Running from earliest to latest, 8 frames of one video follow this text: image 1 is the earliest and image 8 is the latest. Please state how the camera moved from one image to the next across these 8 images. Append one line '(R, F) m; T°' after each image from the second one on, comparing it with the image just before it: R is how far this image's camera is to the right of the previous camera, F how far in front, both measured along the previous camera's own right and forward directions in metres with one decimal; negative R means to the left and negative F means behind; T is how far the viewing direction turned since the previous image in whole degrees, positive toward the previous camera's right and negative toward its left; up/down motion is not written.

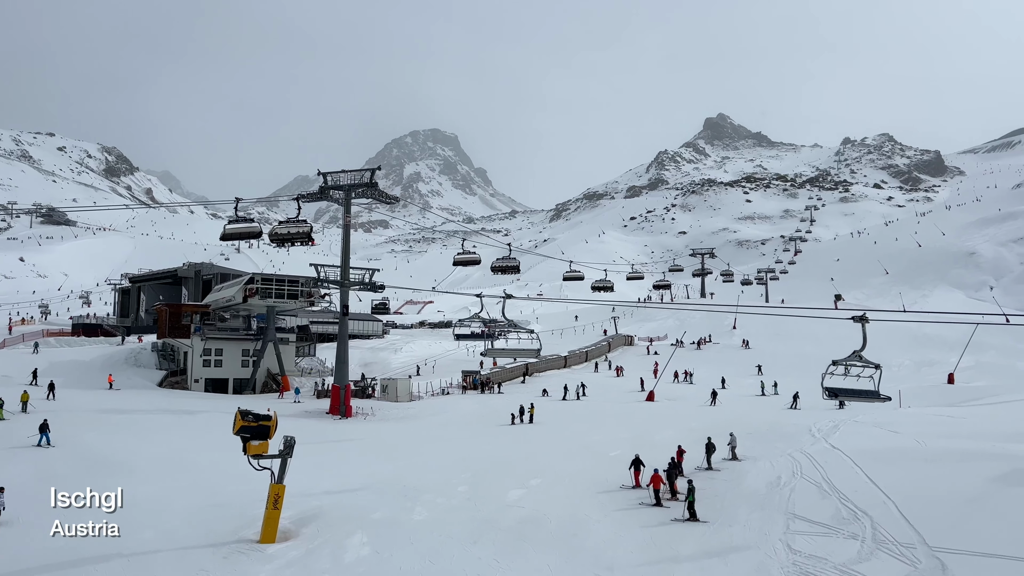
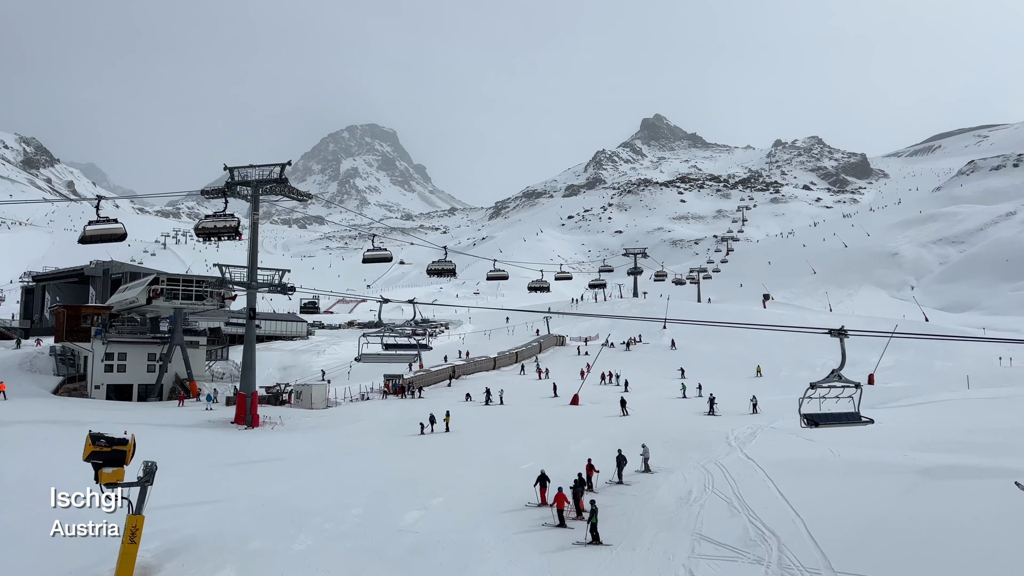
(+0.6, +0.8) m; +4°
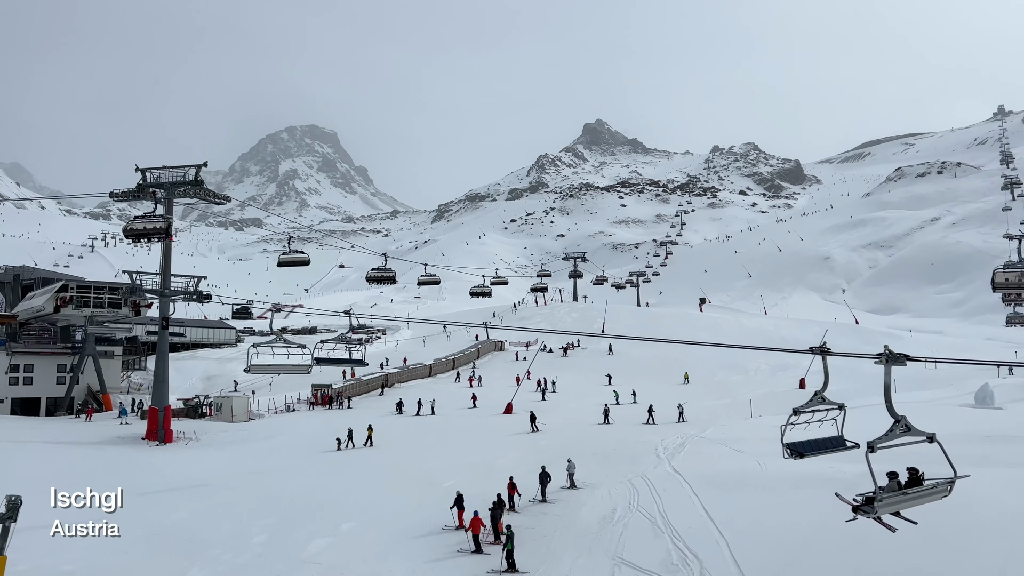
(+0.4, +0.6) m; +4°
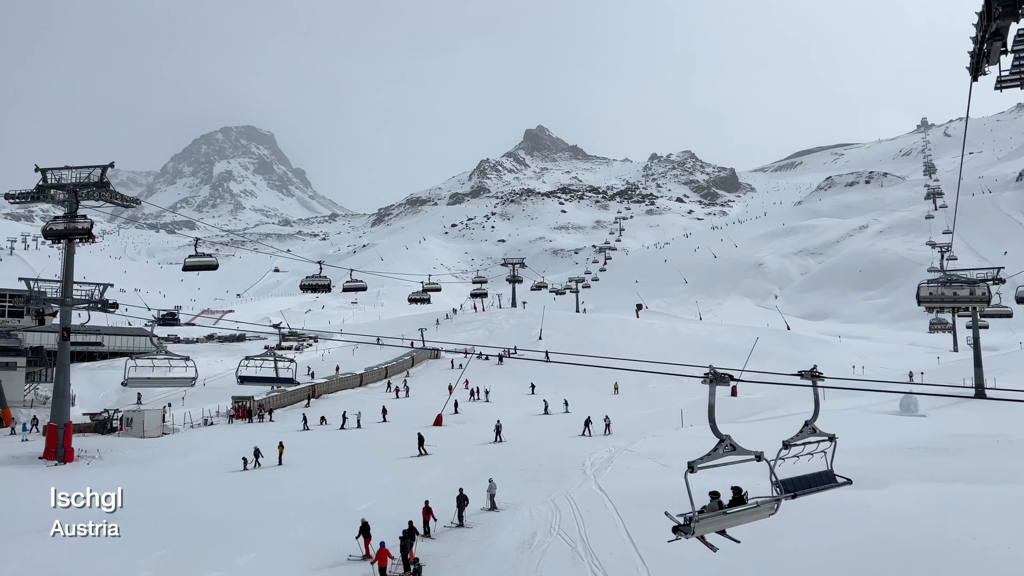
(+0.4, +0.6) m; +4°
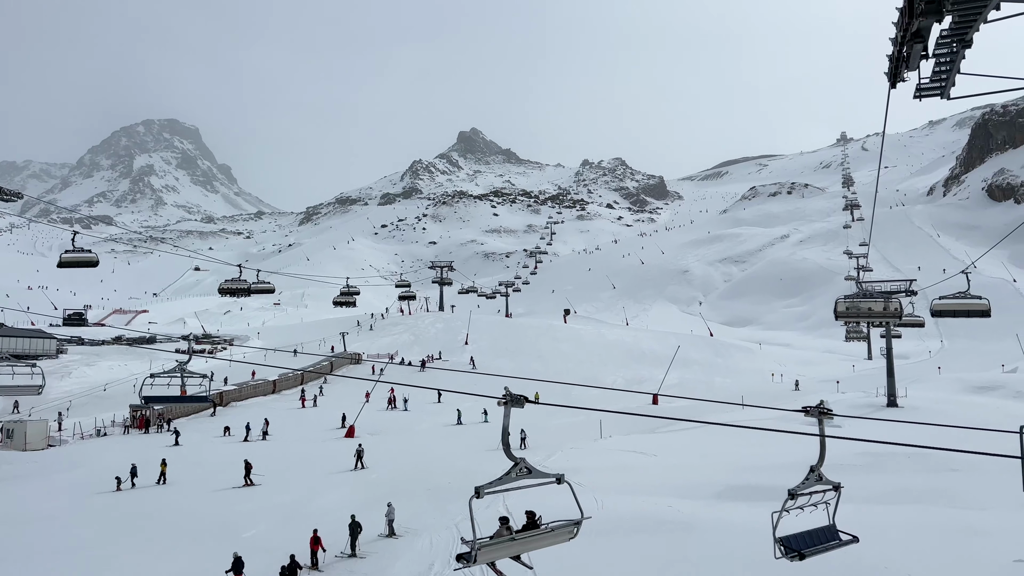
(+0.4, +0.8) m; +5°
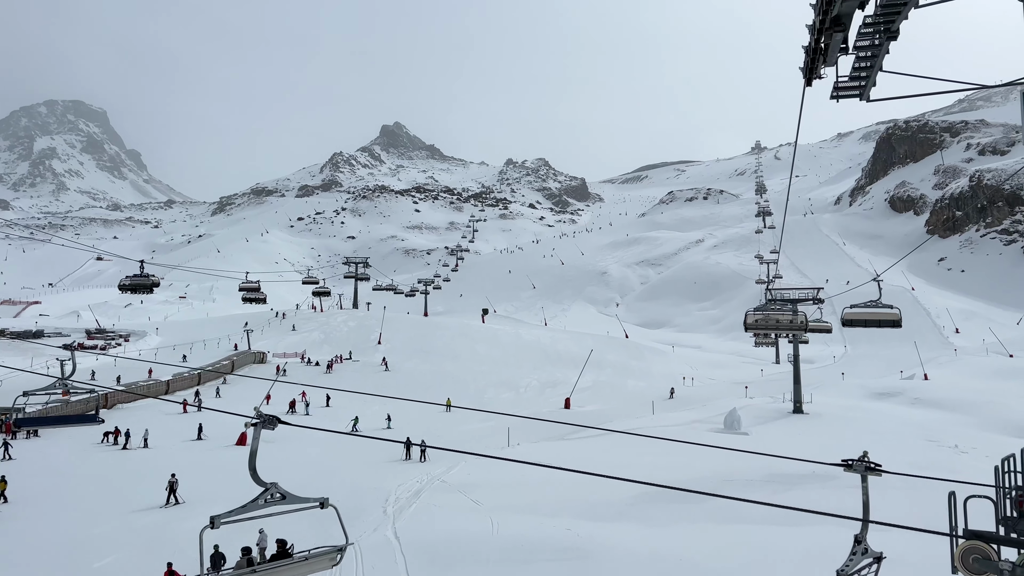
(+0.4, +0.9) m; +6°
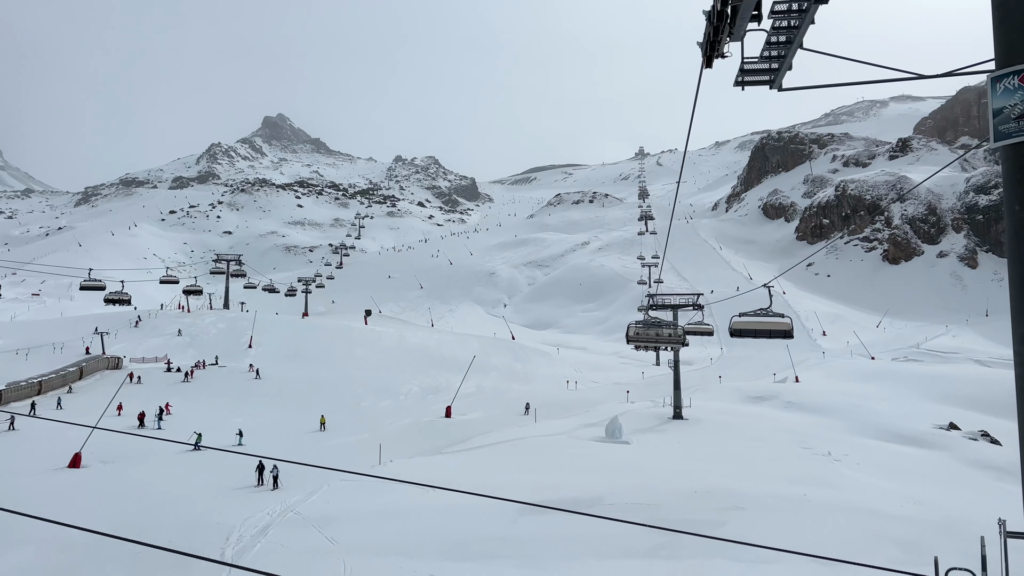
(+0.4, +1.3) m; +8°
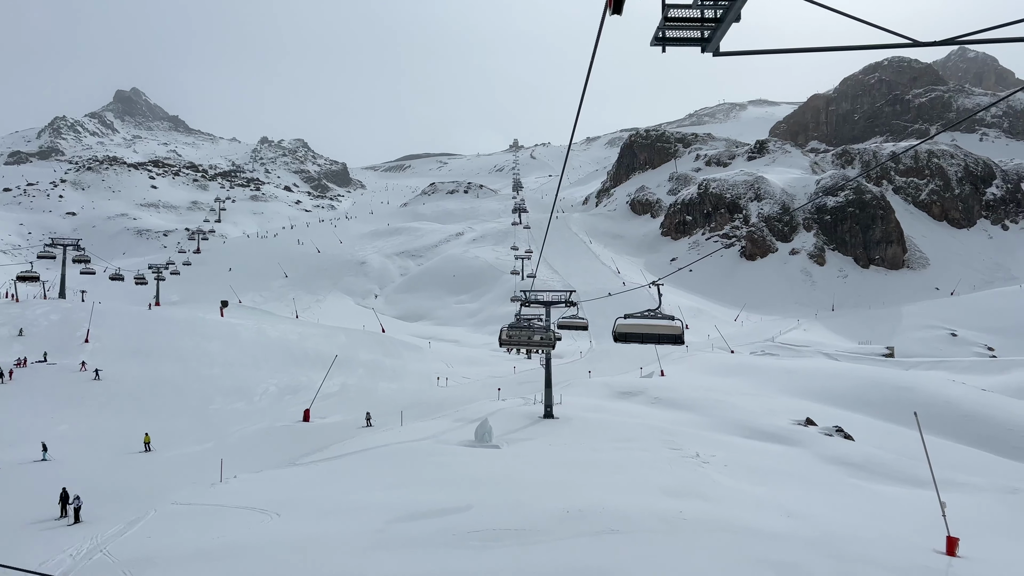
(+0.2, +1.4) m; +9°
